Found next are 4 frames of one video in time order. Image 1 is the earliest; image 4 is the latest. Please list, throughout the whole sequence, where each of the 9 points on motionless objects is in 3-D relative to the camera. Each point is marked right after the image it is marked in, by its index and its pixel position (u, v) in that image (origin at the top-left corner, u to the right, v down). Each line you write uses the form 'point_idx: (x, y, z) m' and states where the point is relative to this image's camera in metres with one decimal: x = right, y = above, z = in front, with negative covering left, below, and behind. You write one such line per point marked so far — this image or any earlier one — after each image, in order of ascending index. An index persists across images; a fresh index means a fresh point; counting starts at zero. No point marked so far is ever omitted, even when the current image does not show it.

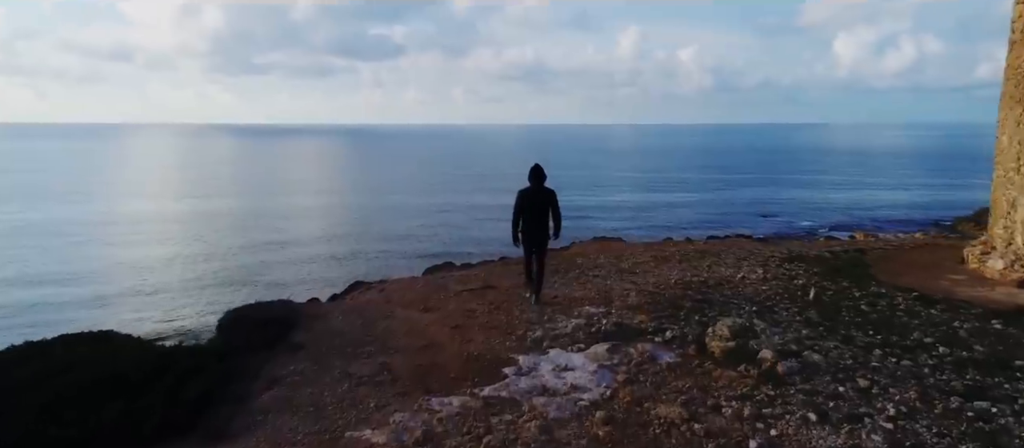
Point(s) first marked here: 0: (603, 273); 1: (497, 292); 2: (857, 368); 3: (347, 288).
0: (+1.5, -0.8, +11.0) m
1: (-0.2, -1.0, +9.9) m
2: (+2.8, -1.2, +5.4) m
3: (-2.9, -1.2, +11.7) m
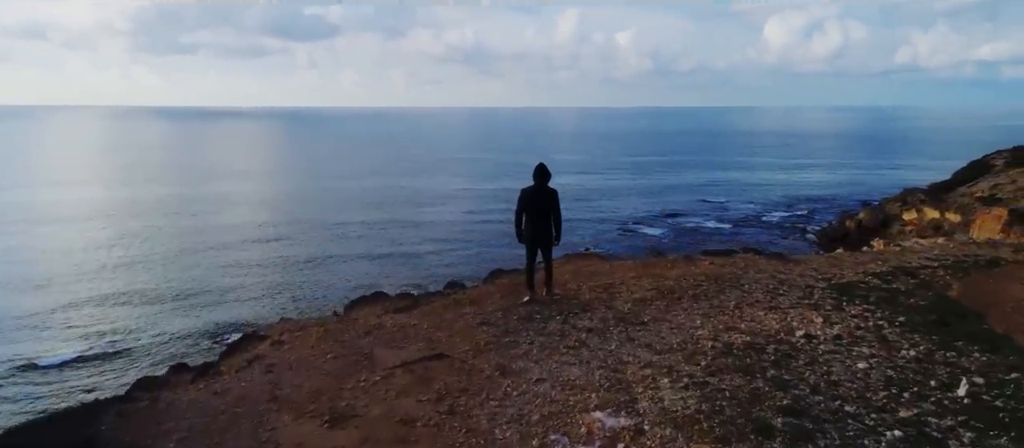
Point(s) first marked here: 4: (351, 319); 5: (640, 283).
0: (+1.0, -1.2, +7.8) m
1: (-0.6, -1.4, +6.5) m
2: (+2.8, -1.6, +2.3) m
3: (-3.5, -1.6, +8.1) m
4: (-2.3, -1.3, +9.3) m
5: (+1.9, -0.9, +9.9) m
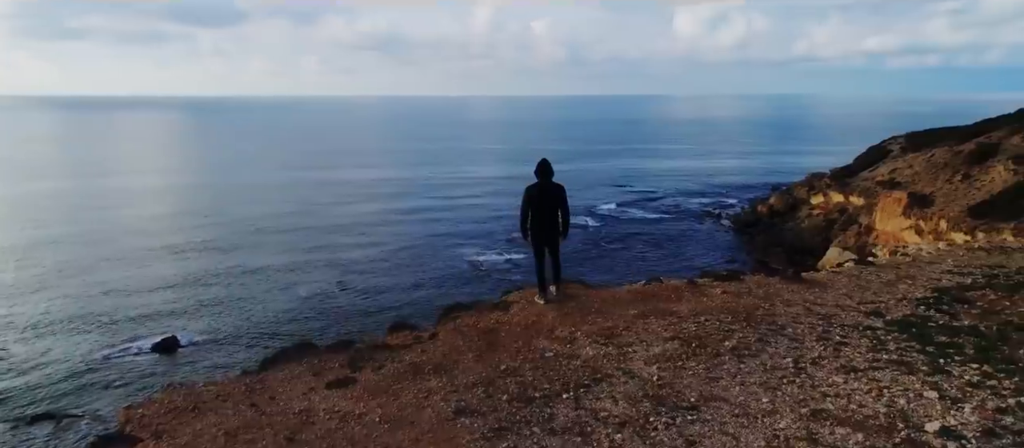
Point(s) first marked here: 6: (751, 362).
0: (+1.0, -1.6, +5.5) m
1: (-0.5, -1.9, +4.0) m
2: (+3.4, -2.1, +0.3) m
3: (-3.5, -2.1, +5.2) m
4: (-2.5, -1.8, +6.6) m
5: (+1.6, -1.2, +7.7) m
6: (+2.3, -1.3, +6.4) m
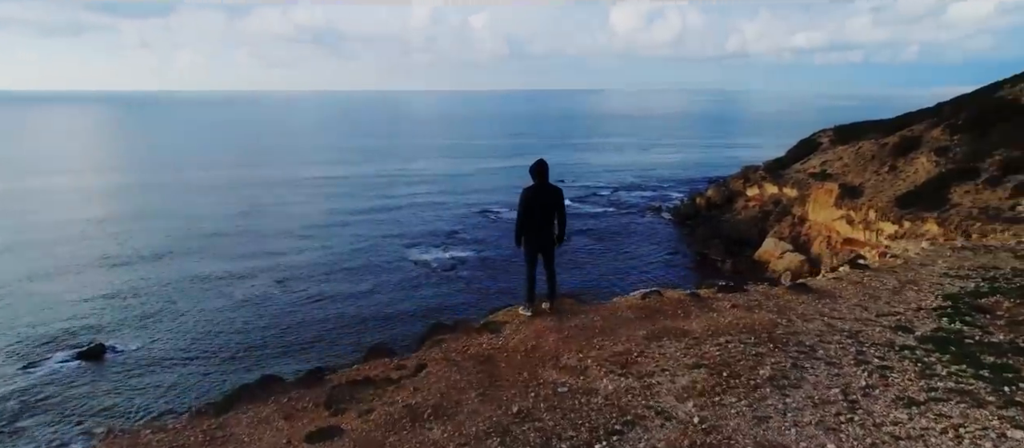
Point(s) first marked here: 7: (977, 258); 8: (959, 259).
0: (+1.2, -1.7, +4.6) m
1: (-0.1, -2.1, +3.1) m
2: (+4.1, -2.2, -0.3) m
3: (-3.2, -2.3, +4.0) m
4: (-2.3, -2.0, +5.5) m
5: (+1.7, -1.4, +6.9) m
6: (+2.5, -1.5, +5.7) m
7: (+8.3, -0.6, +11.2) m
8: (+7.8, -0.6, +11.2) m
